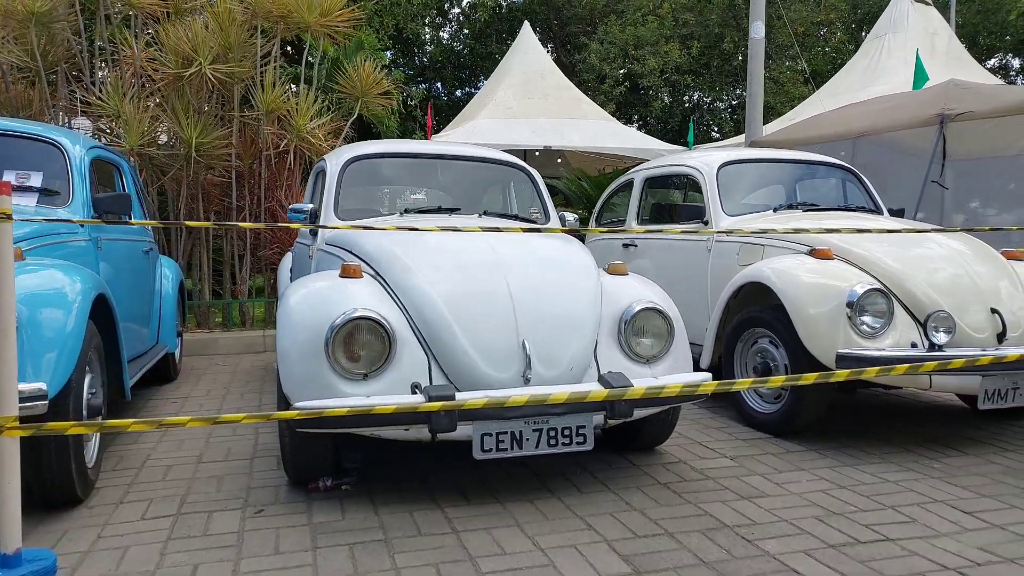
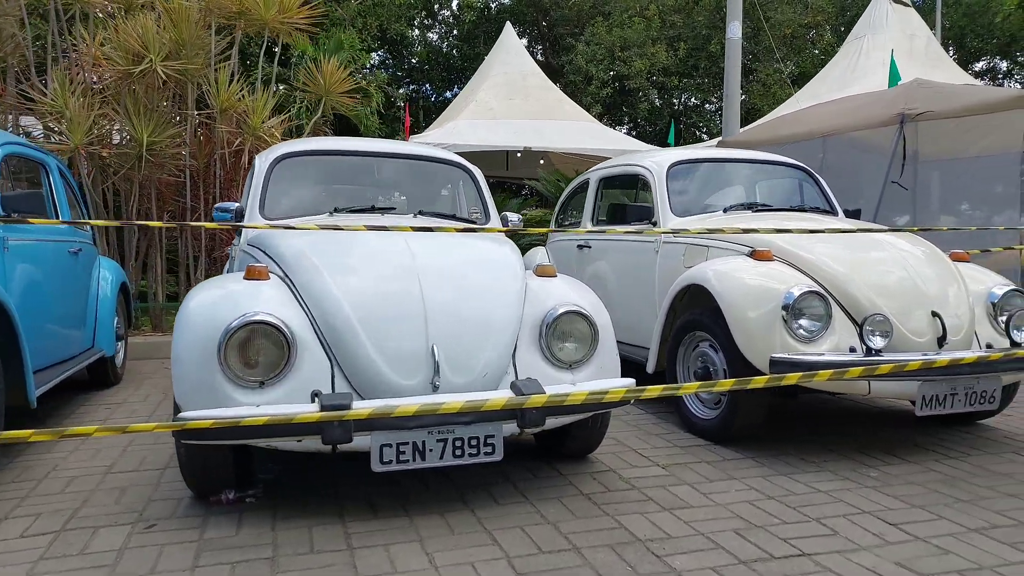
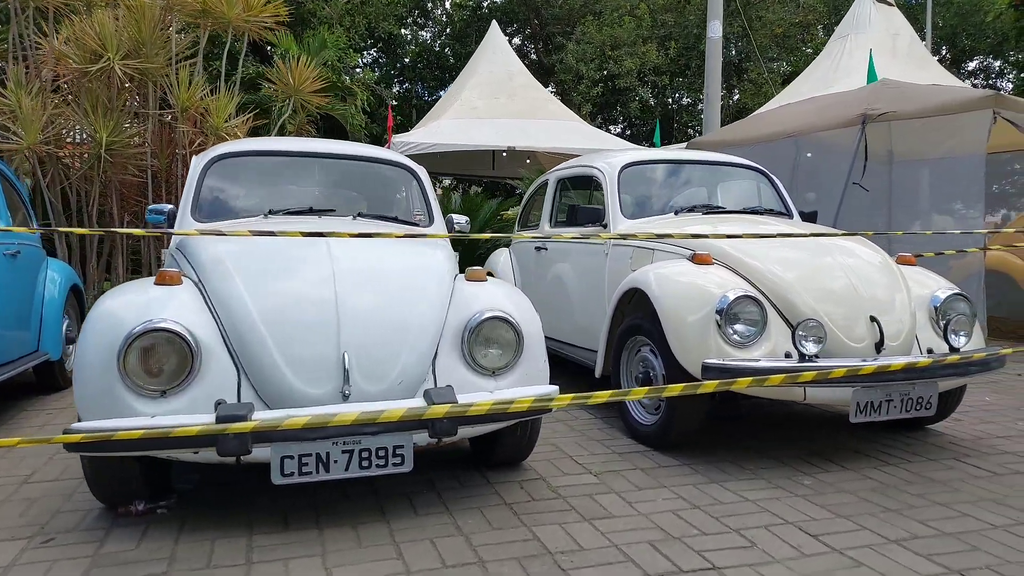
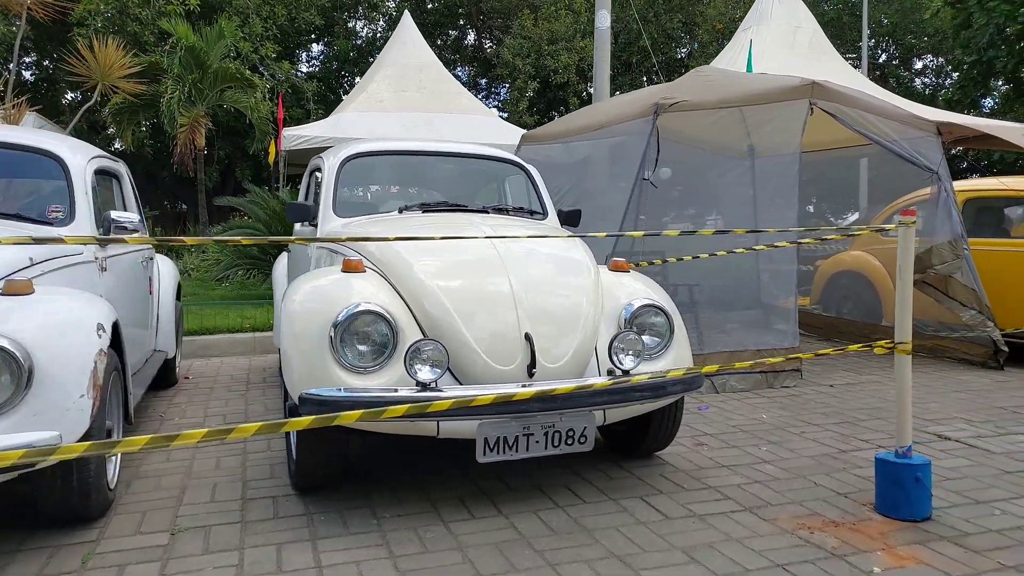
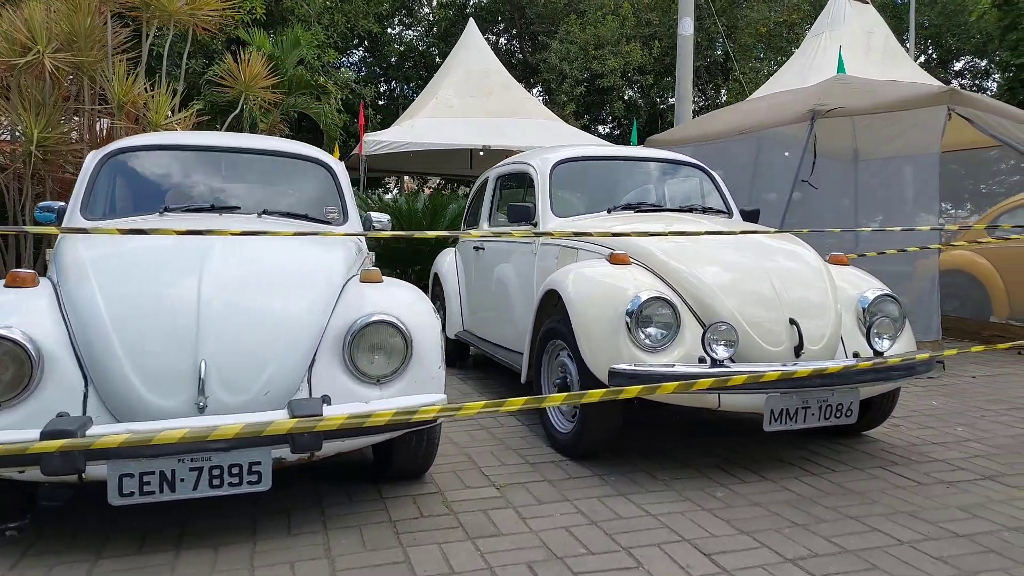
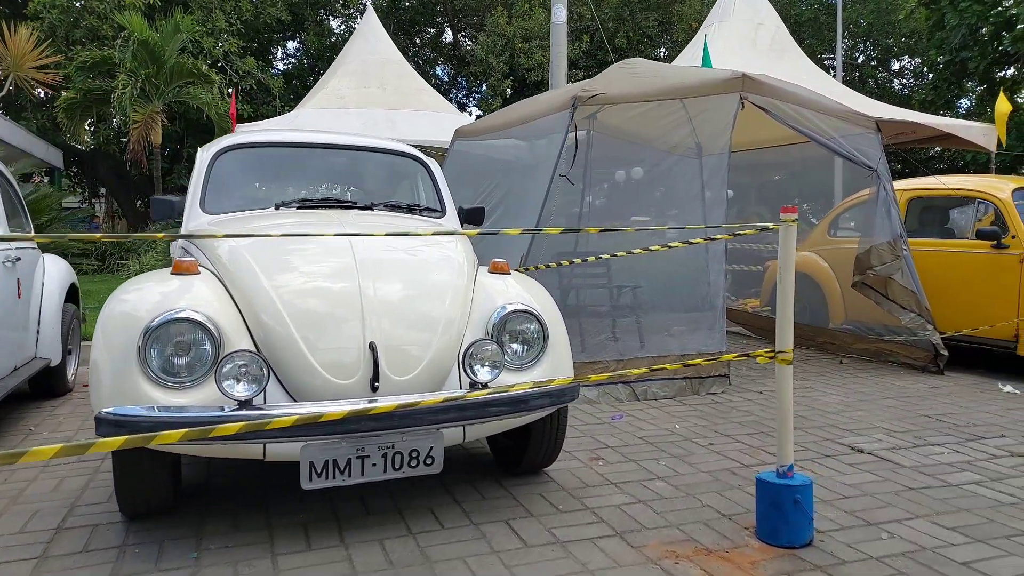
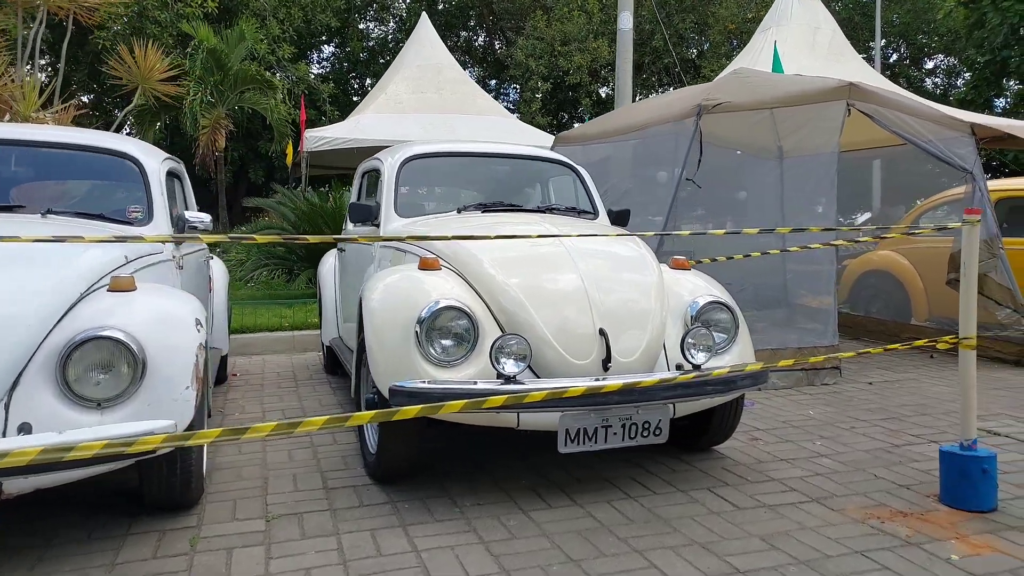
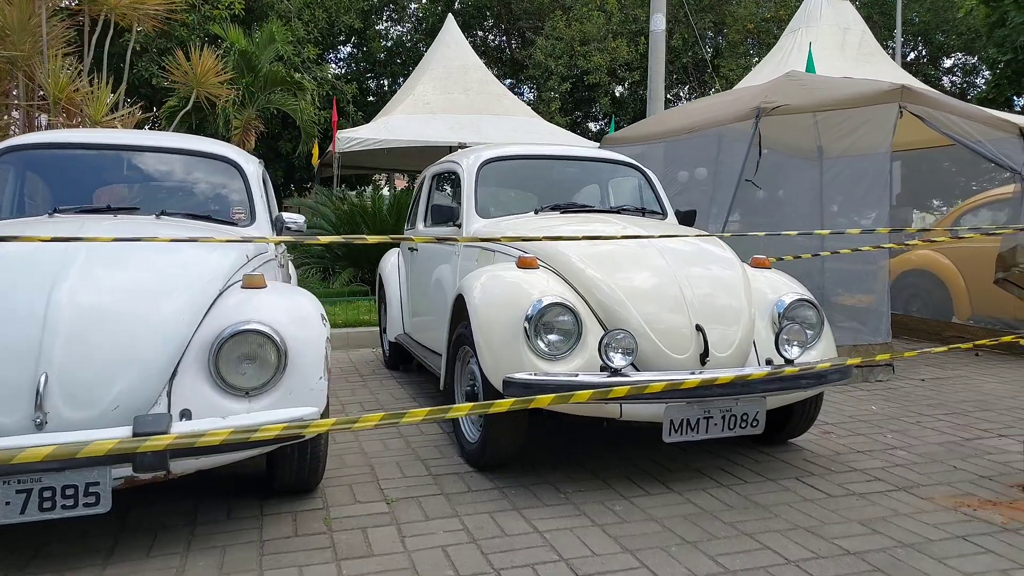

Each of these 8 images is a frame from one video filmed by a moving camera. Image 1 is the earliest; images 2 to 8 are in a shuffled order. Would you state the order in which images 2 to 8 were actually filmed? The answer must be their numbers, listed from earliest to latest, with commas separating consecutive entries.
2, 3, 5, 8, 7, 4, 6
